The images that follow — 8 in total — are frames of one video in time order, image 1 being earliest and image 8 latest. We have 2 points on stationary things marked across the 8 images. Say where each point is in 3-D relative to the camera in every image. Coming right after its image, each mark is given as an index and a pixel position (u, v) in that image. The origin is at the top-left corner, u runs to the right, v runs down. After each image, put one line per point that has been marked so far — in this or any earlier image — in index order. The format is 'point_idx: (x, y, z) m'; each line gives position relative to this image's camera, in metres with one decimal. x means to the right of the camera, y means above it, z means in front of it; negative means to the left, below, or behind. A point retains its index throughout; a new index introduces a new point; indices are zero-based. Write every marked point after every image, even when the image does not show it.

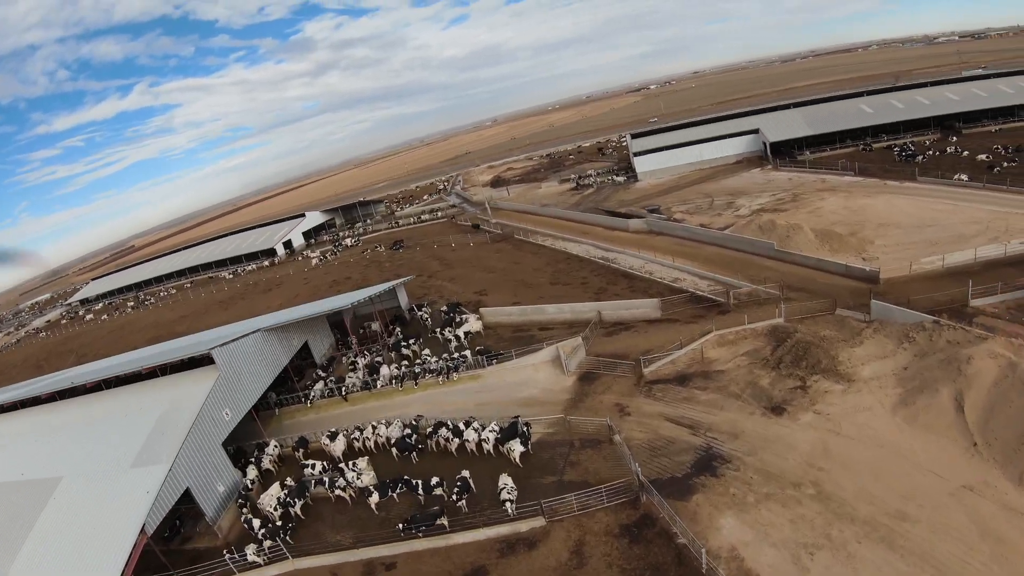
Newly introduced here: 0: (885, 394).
0: (+8.6, -2.4, +19.7) m
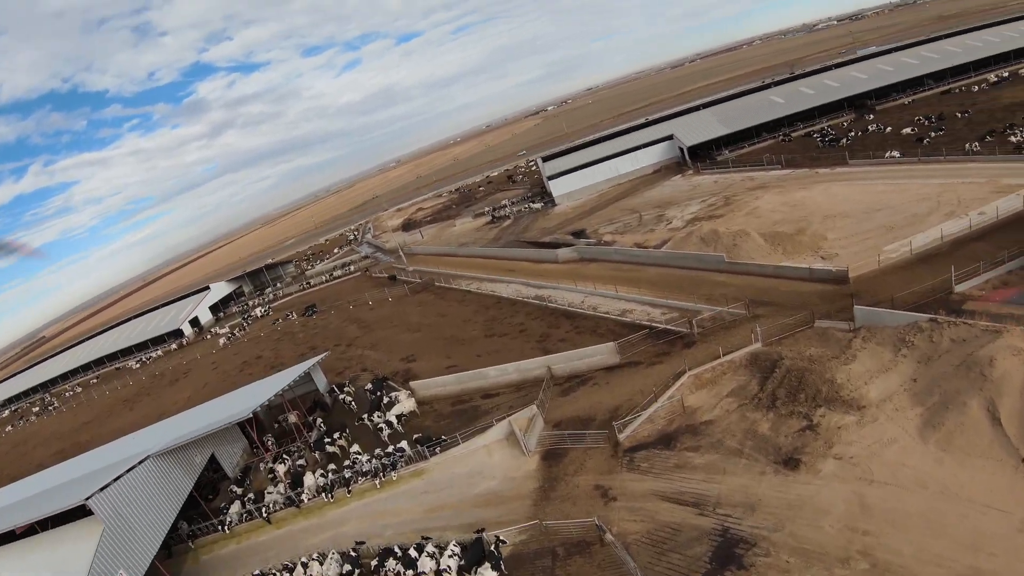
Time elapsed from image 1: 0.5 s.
0: (+7.6, -2.5, +16.7) m
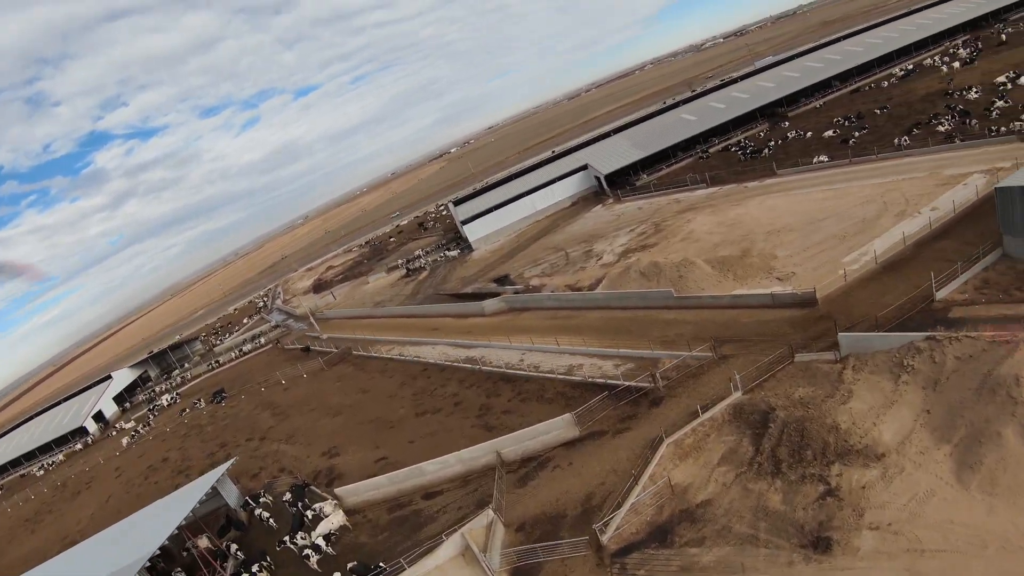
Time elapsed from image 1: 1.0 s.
0: (+6.8, -2.8, +14.0) m
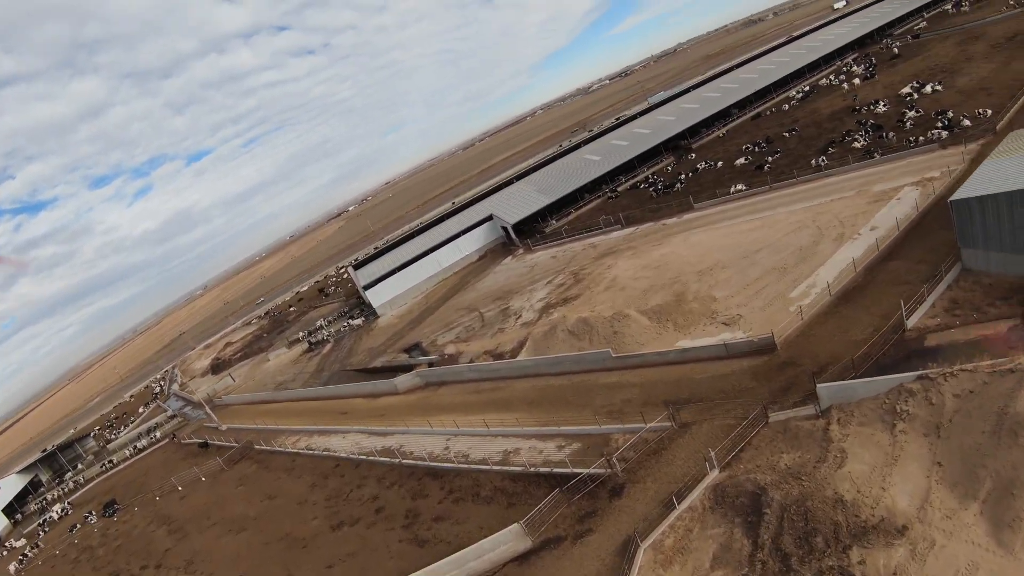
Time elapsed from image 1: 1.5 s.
0: (+6.1, -3.3, +11.5) m
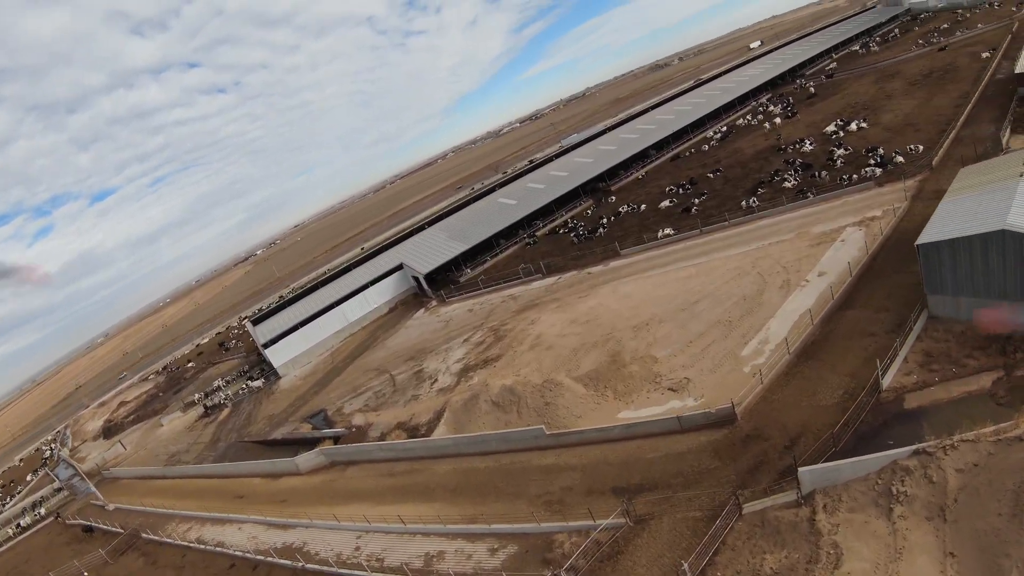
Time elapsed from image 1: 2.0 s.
0: (+5.4, -4.0, +9.2) m
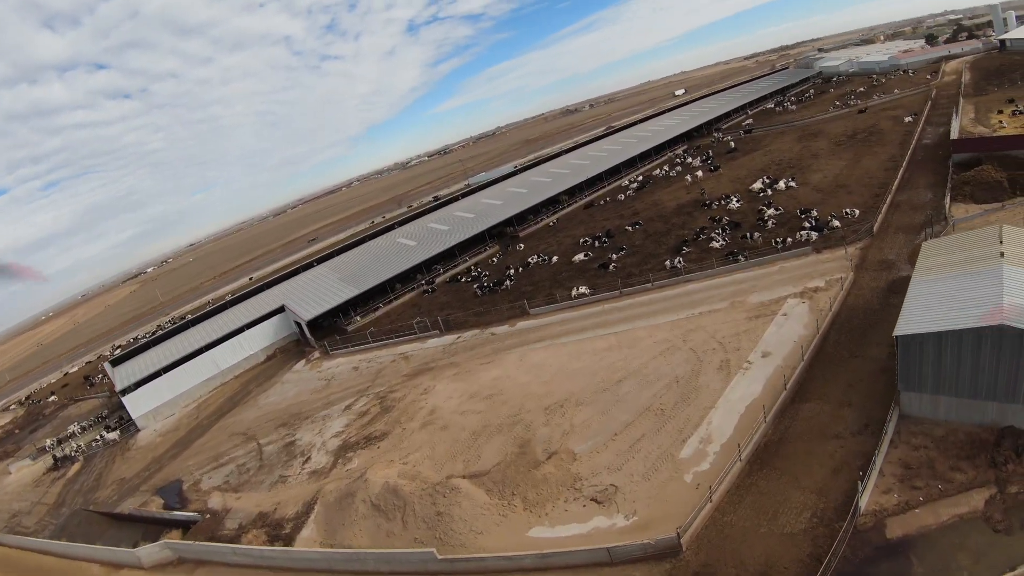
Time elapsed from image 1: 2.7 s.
0: (+4.4, -5.1, +5.9) m
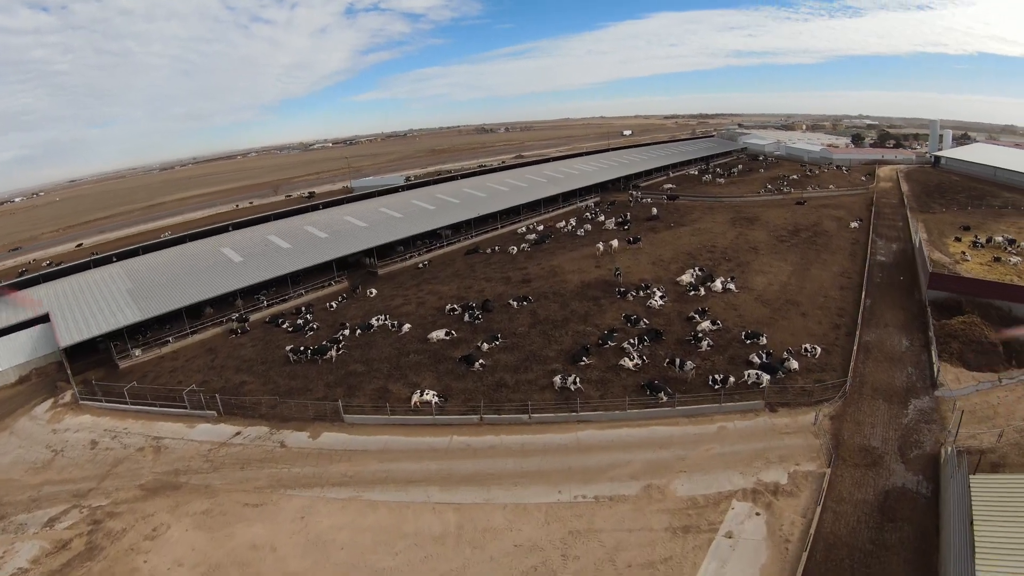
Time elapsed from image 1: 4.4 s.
0: (+2.4, -7.5, -1.5) m
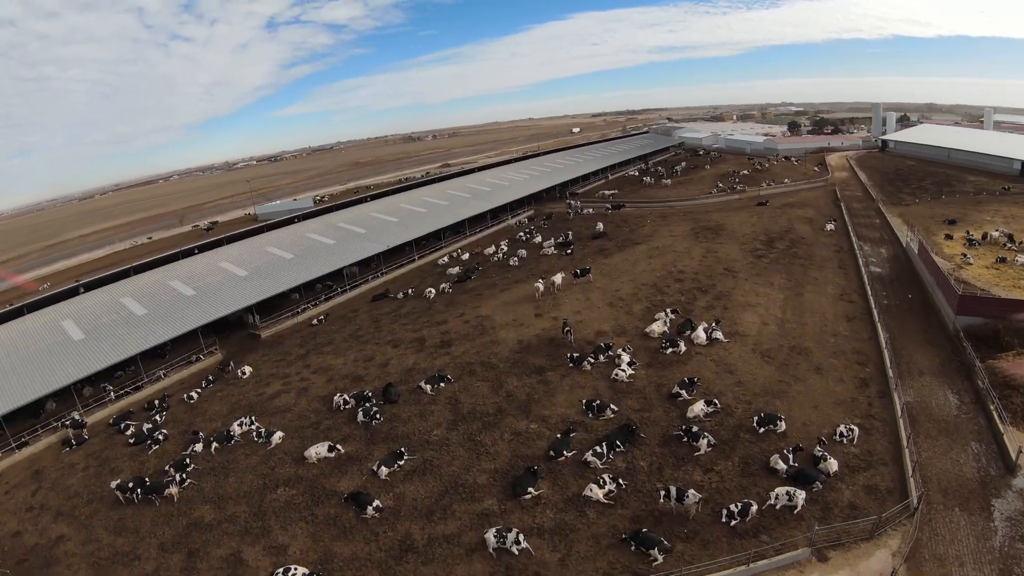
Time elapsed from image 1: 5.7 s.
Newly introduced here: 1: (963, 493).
0: (+2.8, -8.6, -7.2) m
1: (+6.6, -2.9, +12.4) m
